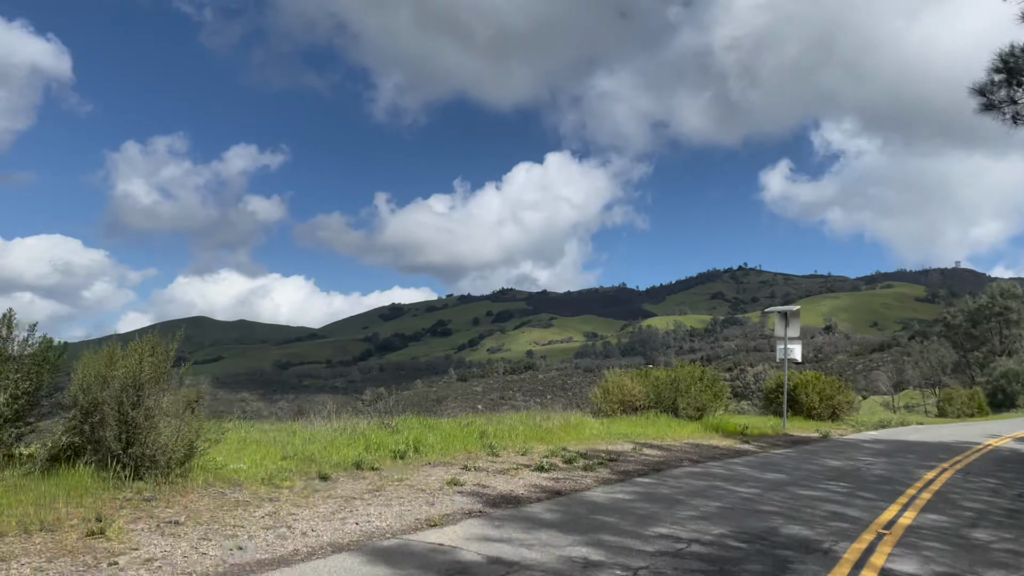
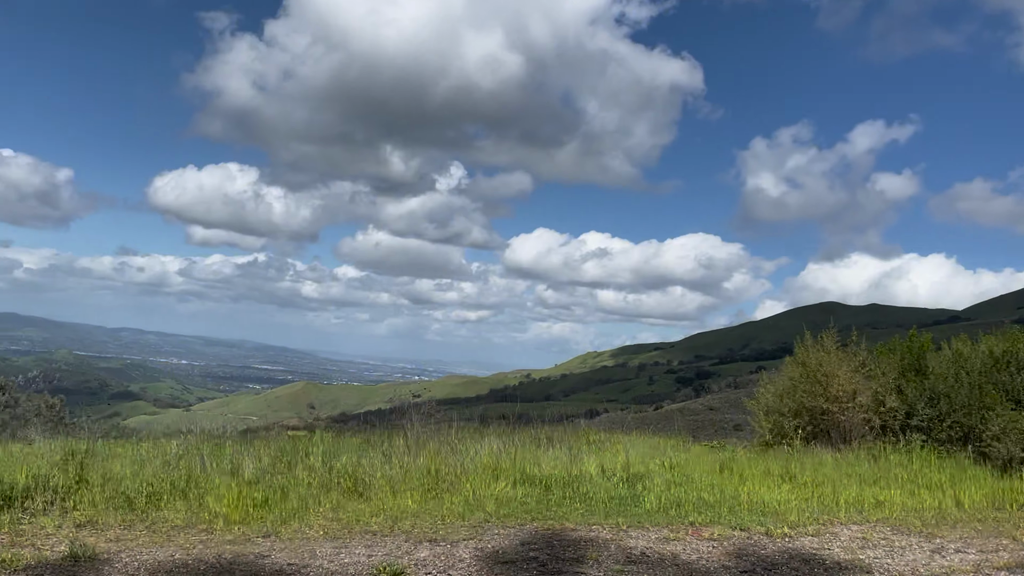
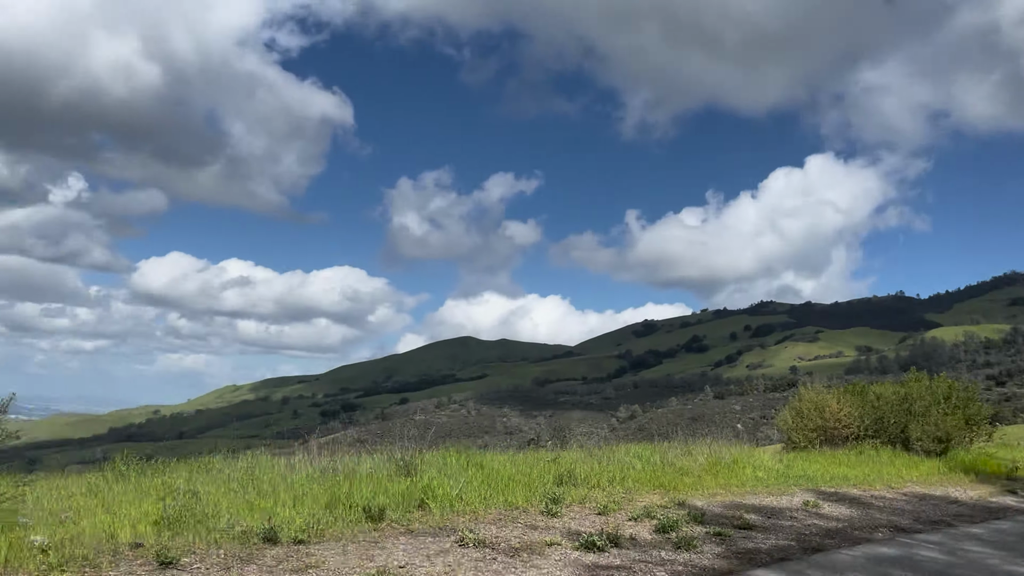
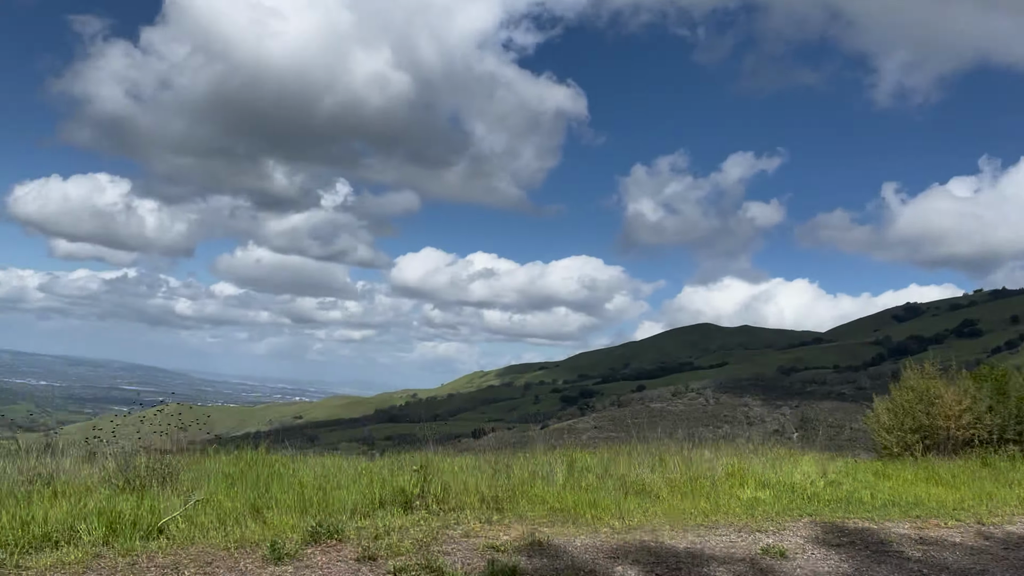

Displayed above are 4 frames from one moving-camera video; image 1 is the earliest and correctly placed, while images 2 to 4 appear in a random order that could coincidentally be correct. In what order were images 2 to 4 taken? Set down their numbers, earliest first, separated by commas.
3, 4, 2
